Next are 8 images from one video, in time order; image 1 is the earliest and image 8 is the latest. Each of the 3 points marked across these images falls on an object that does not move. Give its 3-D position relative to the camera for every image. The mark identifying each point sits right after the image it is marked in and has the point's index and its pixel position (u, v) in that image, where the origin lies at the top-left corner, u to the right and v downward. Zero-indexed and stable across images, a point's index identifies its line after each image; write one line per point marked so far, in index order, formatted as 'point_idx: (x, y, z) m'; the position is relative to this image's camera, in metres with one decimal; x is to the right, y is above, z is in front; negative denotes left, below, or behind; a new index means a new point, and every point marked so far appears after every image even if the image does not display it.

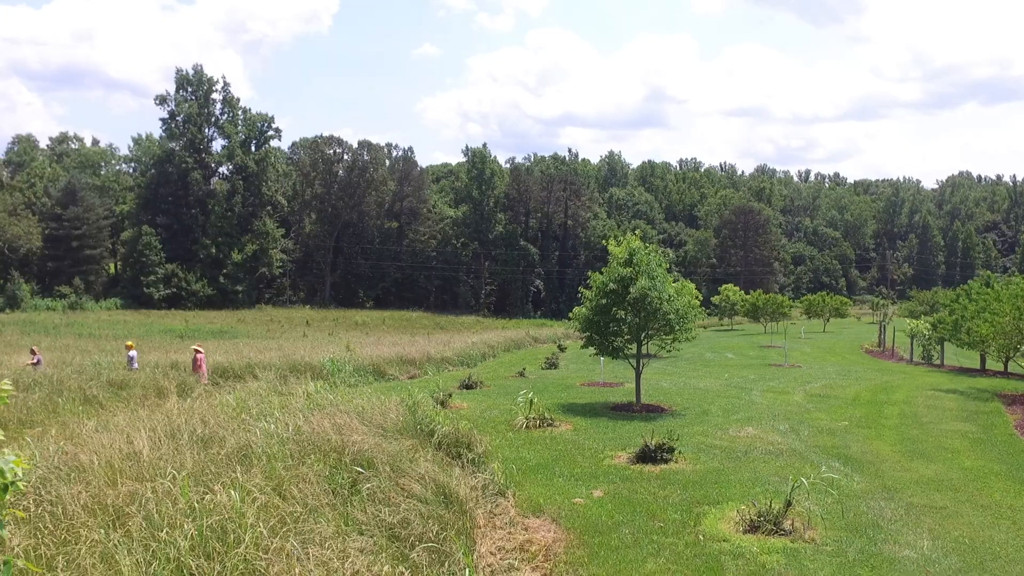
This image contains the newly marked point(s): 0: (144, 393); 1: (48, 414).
0: (-6.0, -1.7, +13.7) m
1: (-6.1, -1.8, +11.1) m
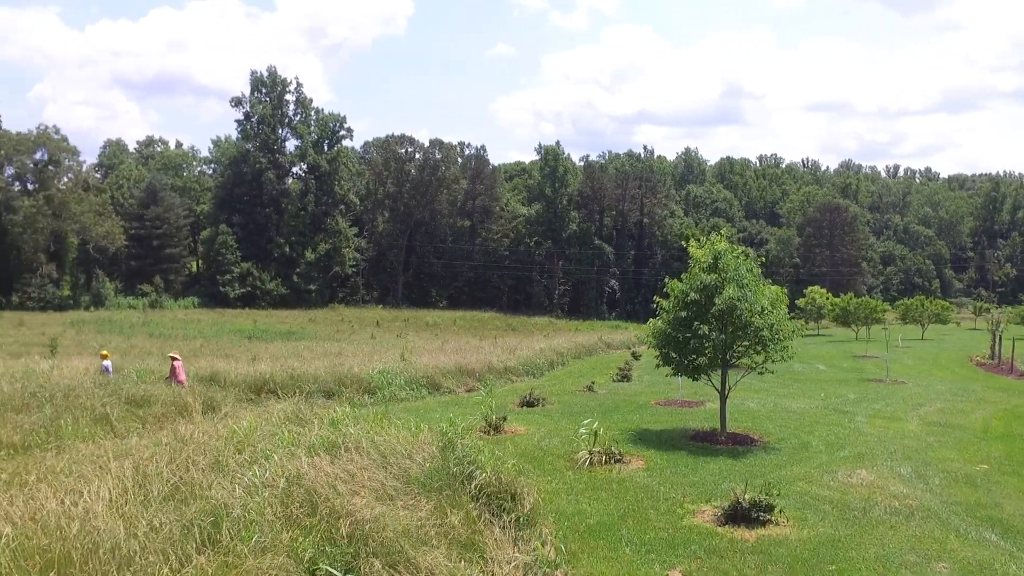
0: (-5.1, -1.8, +12.4) m
1: (-5.5, -1.9, +9.8) m
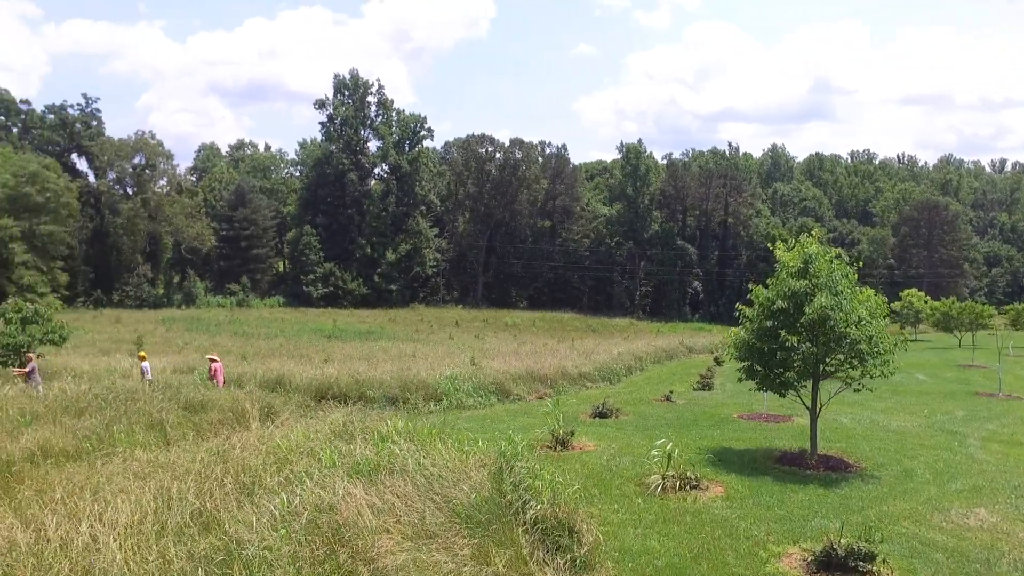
0: (-4.2, -1.9, +12.0) m
1: (-4.7, -2.0, +9.5) m
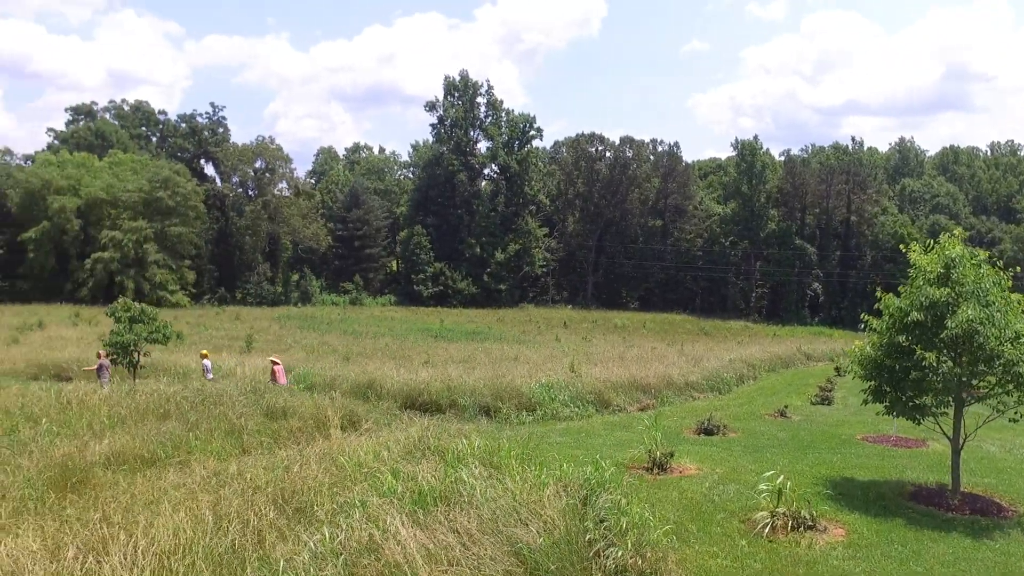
0: (-2.9, -1.9, +11.6) m
1: (-3.8, -2.0, +9.2) m
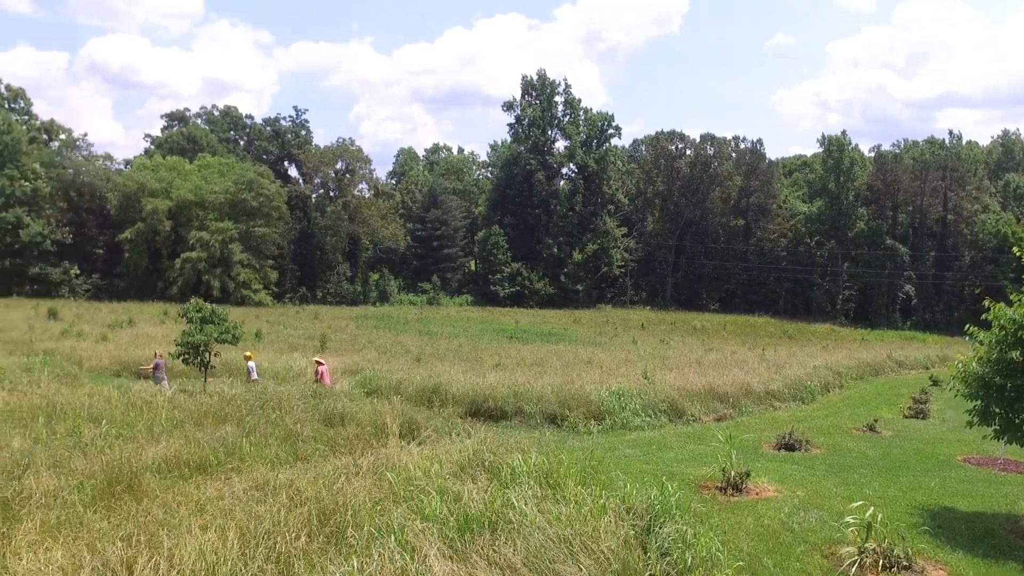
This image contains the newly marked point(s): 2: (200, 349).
0: (-2.0, -2.0, +11.2) m
1: (-3.2, -2.0, +8.9) m
2: (-6.8, -1.3, +18.2) m
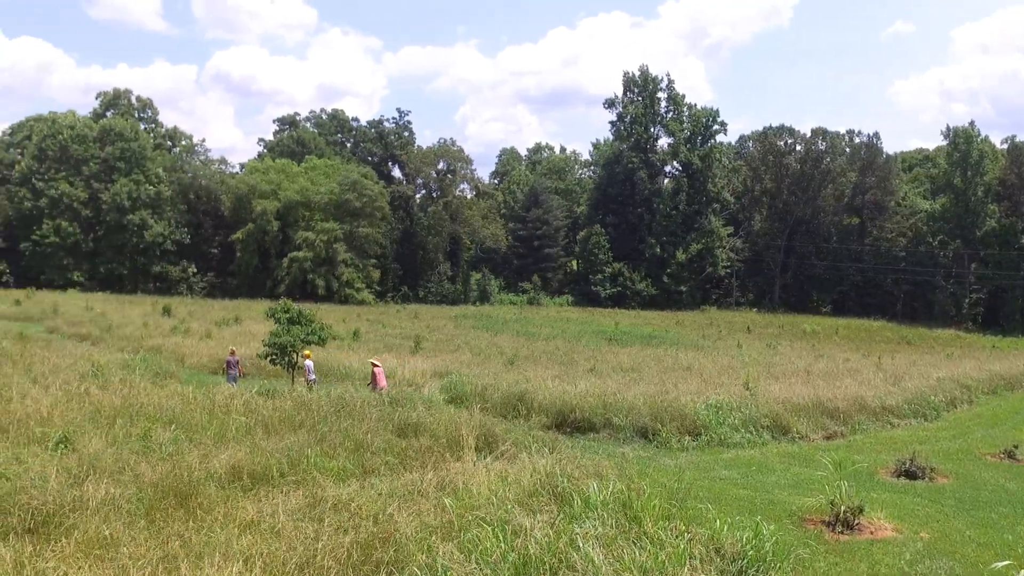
0: (-1.0, -2.0, +10.6) m
1: (-2.4, -2.1, +8.4) m
2: (-4.8, -1.3, +18.1) m
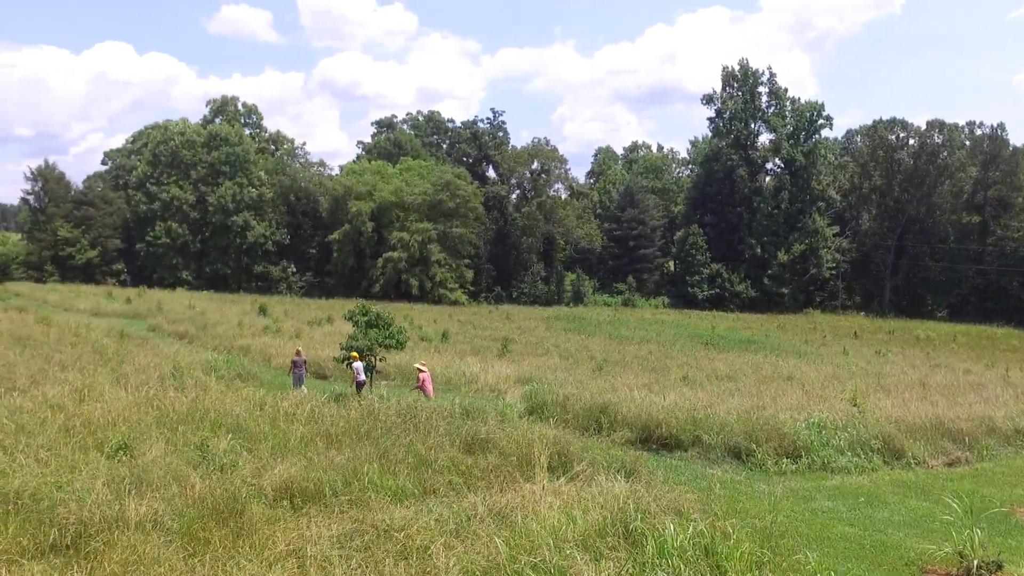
0: (-0.1, -2.1, +9.8) m
1: (-1.8, -2.1, +7.8) m
2: (-3.1, -1.4, +17.6) m
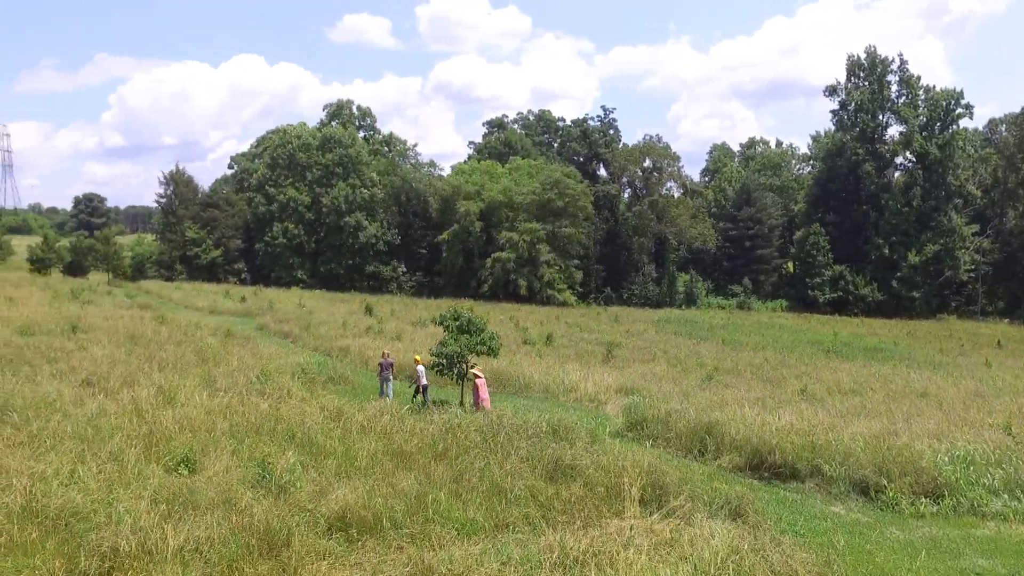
0: (+0.7, -2.1, +8.6) m
1: (-1.1, -2.2, +6.9) m
2: (-1.1, -1.4, +16.8) m
